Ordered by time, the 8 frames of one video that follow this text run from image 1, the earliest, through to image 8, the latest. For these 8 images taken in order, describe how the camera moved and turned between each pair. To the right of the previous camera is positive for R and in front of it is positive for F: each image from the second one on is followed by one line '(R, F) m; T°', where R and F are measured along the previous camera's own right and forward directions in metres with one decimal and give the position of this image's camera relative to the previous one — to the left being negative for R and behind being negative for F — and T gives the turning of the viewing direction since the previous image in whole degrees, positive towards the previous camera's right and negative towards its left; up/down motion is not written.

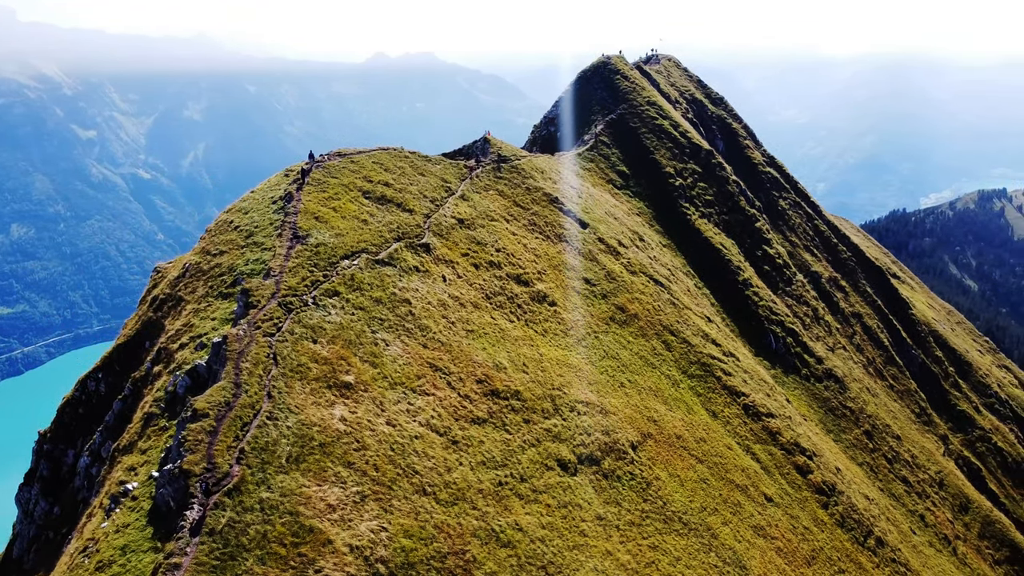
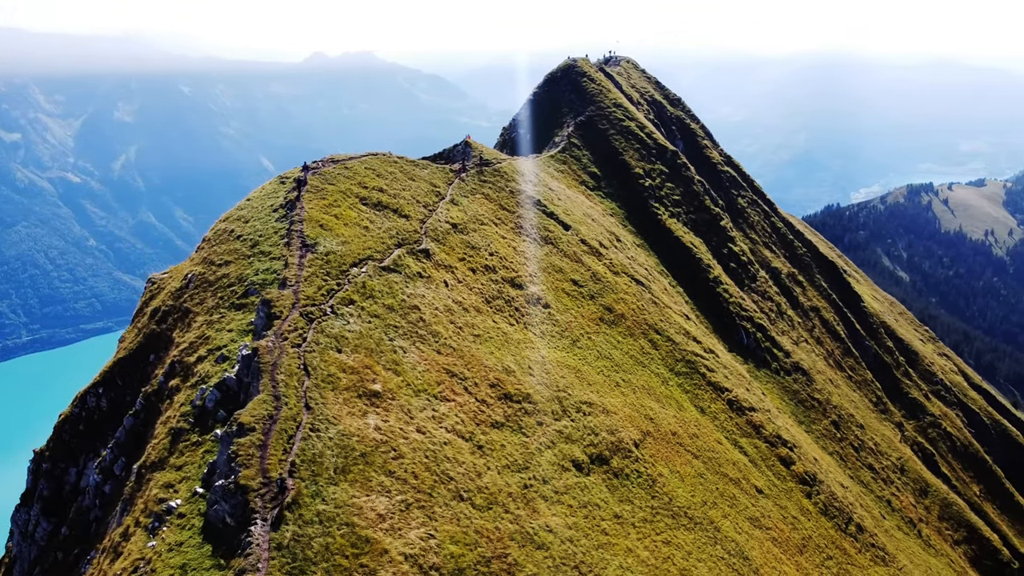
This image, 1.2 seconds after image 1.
(-3.2, -0.4) m; +4°
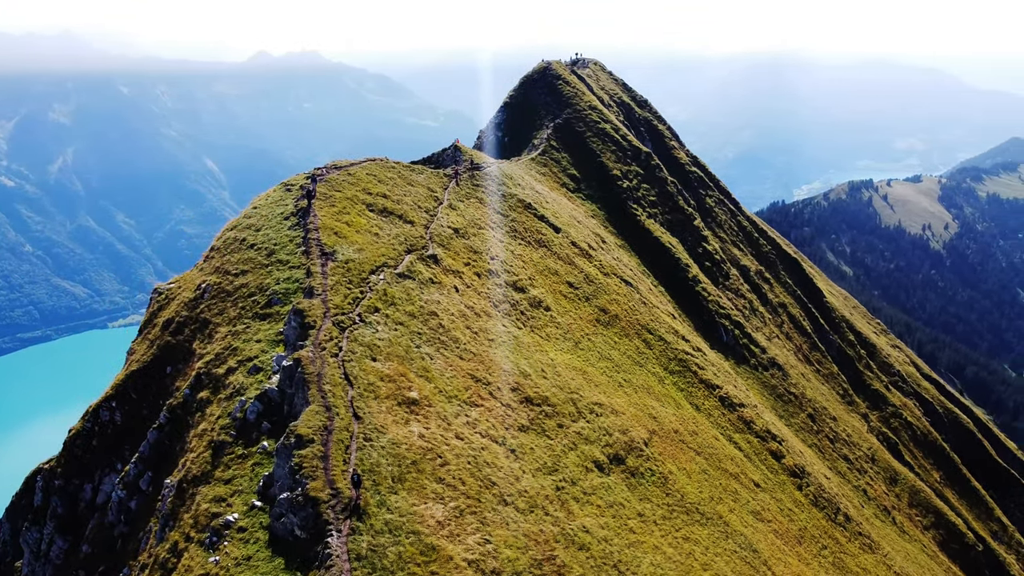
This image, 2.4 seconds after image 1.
(-3.4, -0.4) m; +3°
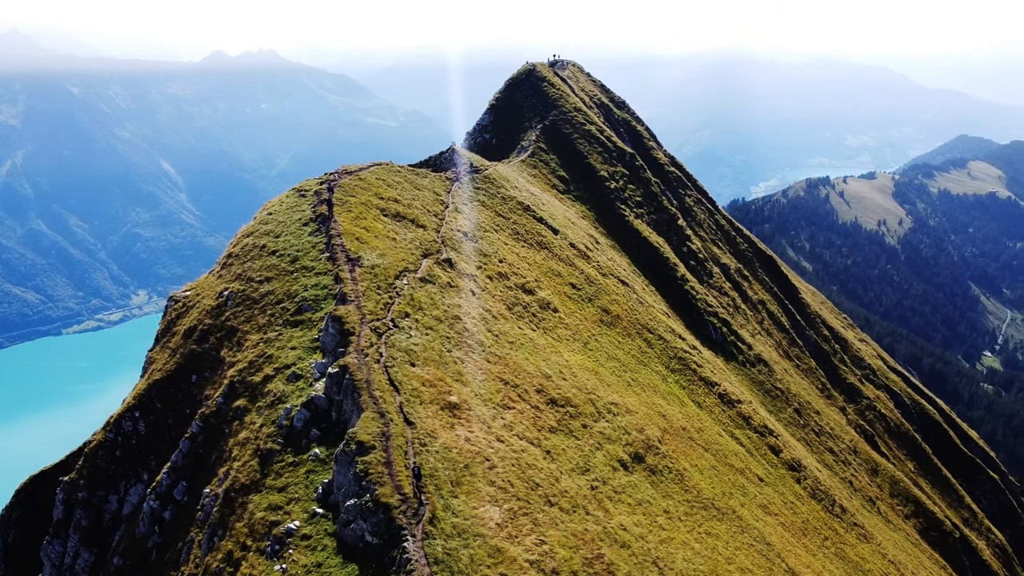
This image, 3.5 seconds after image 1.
(-3.1, -0.4) m; +2°
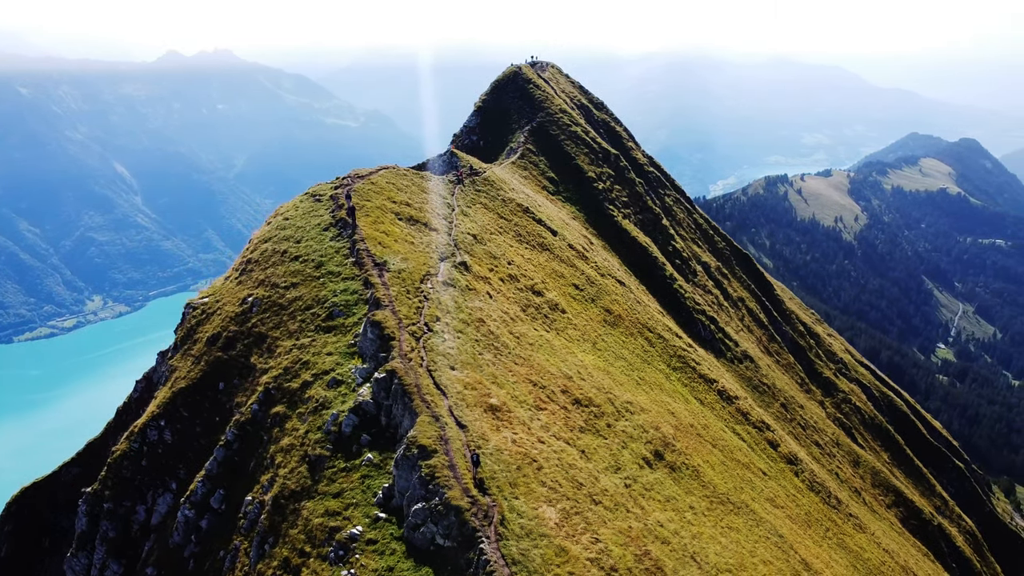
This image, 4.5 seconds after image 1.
(-3.2, -0.4) m; +2°
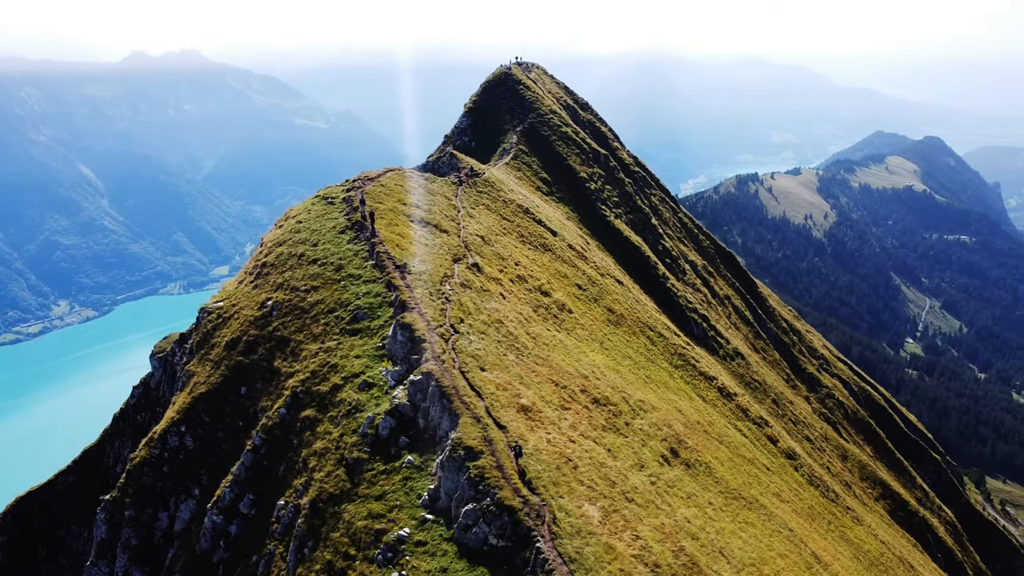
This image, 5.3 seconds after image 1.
(-2.4, -0.2) m; +1°
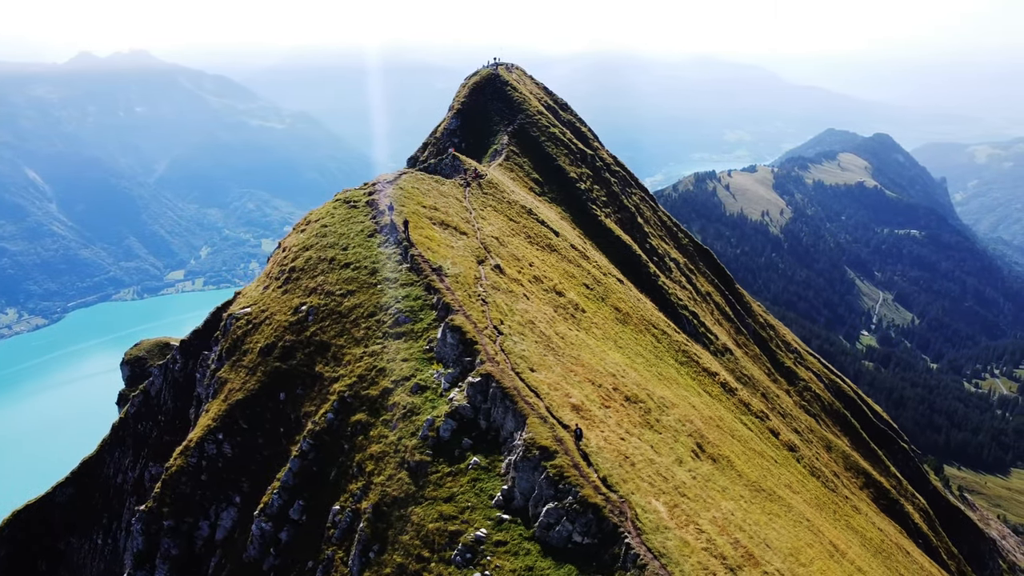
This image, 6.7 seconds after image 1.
(-3.8, -0.3) m; +2°
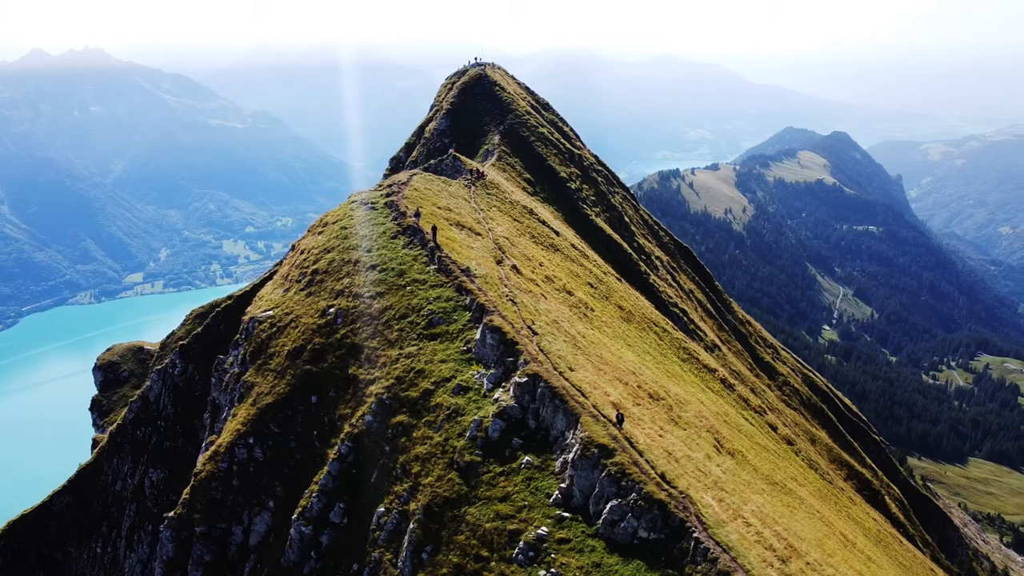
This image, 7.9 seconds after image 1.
(-3.2, -0.2) m; +2°
